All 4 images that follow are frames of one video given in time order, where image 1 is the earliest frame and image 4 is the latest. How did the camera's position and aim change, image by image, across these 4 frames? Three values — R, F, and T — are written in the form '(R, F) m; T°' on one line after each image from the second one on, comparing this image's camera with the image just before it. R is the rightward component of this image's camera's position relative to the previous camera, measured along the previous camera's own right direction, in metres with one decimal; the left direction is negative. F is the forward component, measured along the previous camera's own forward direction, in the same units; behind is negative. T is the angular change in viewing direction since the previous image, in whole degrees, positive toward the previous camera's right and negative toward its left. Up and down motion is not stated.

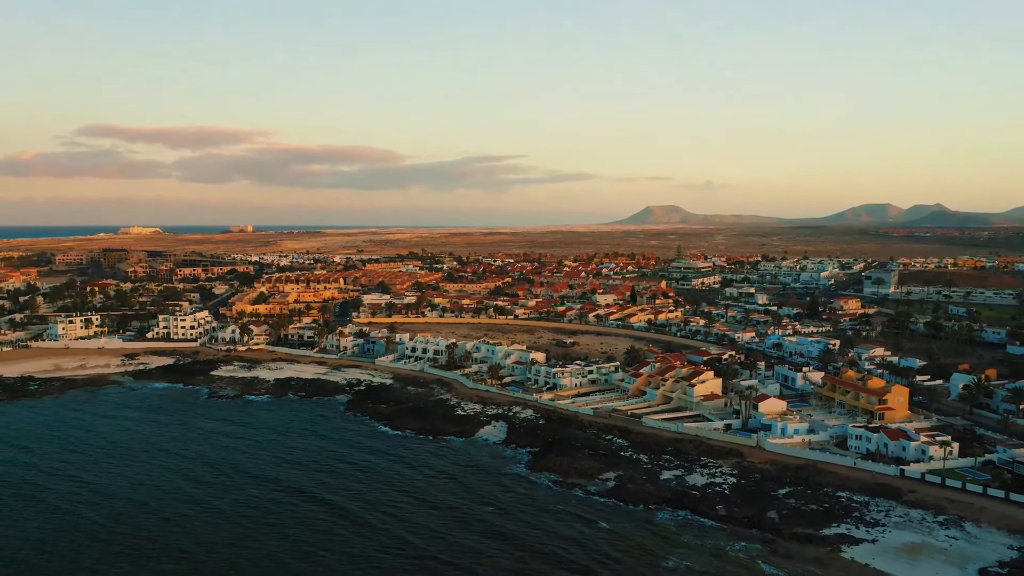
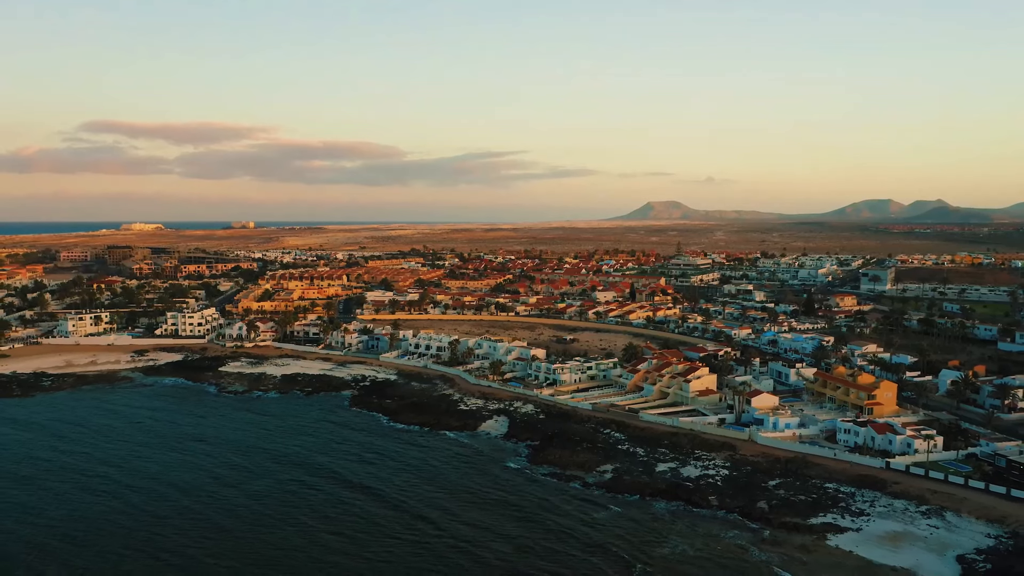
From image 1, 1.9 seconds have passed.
(0.0, -1.2) m; 0°
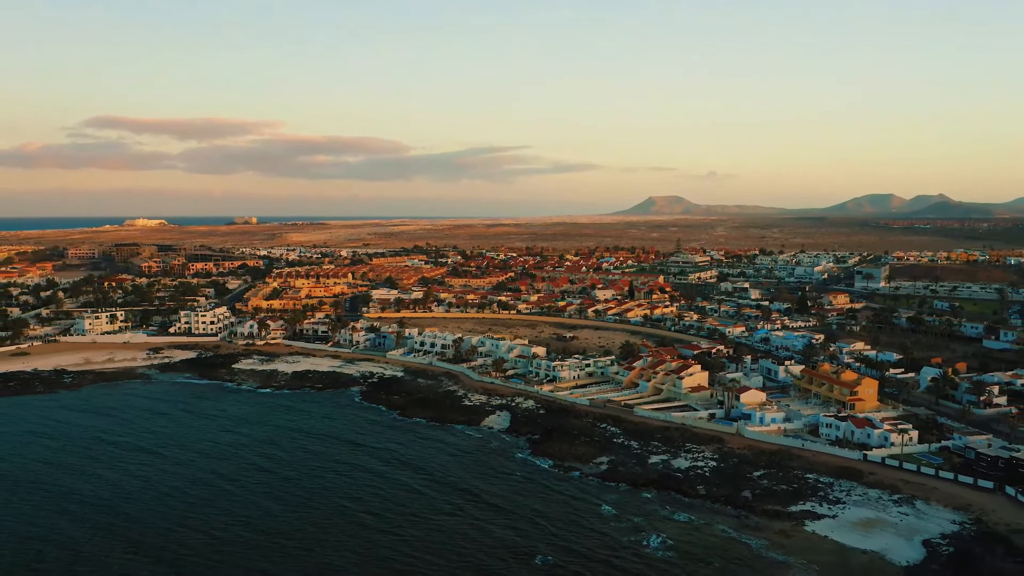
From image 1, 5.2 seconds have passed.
(0.0, -2.1) m; 0°
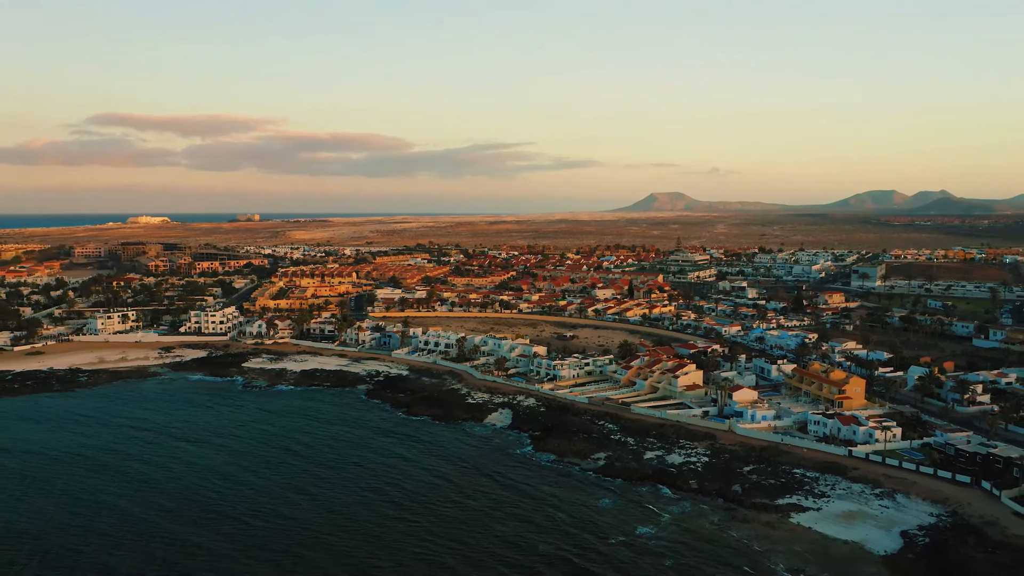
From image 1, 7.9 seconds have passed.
(0.0, -1.6) m; 0°
